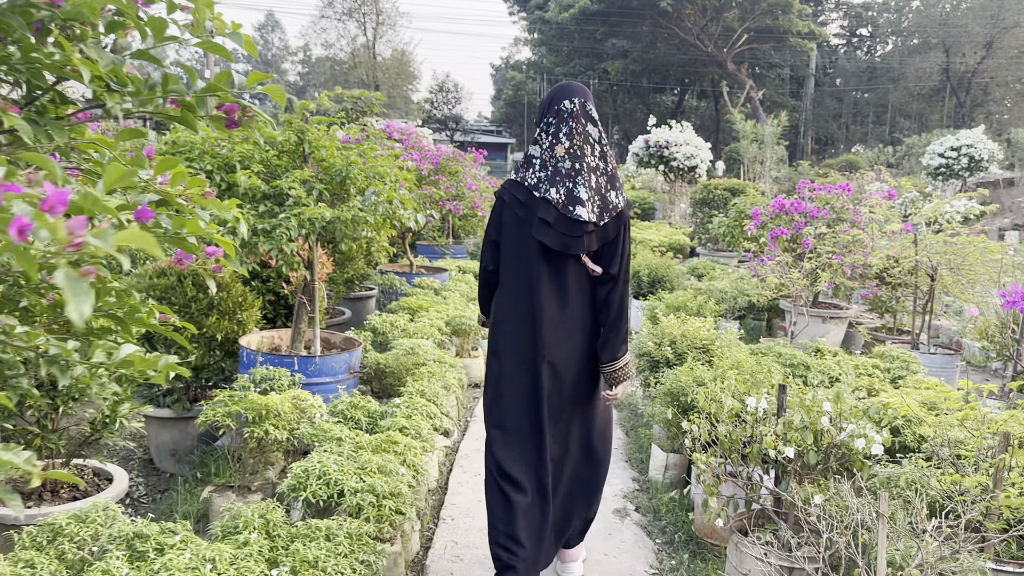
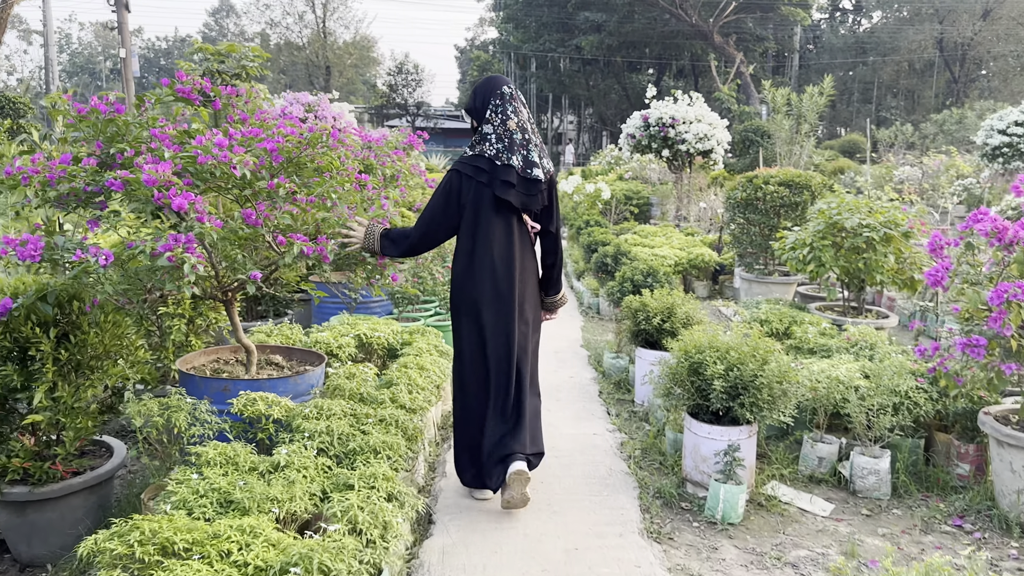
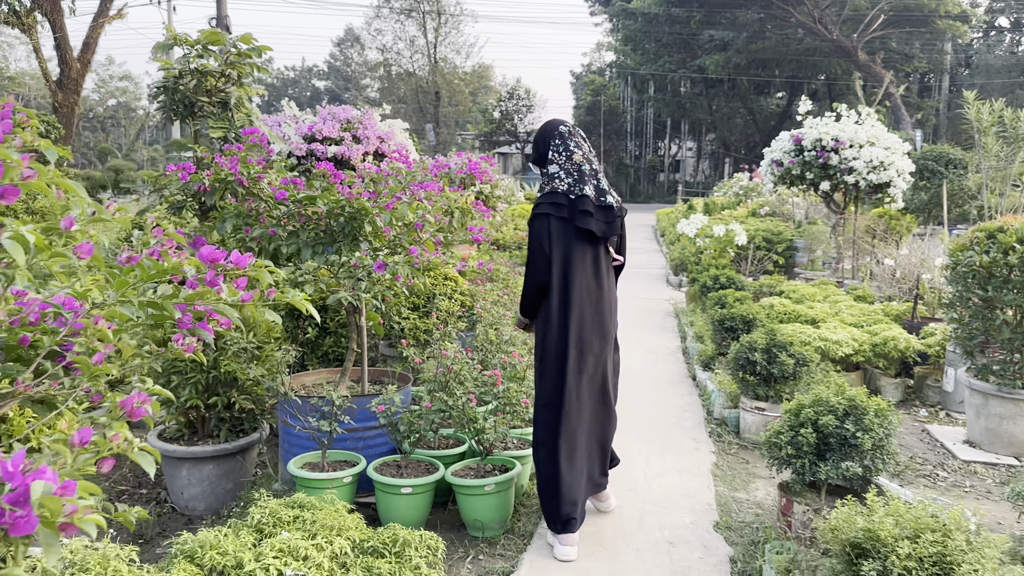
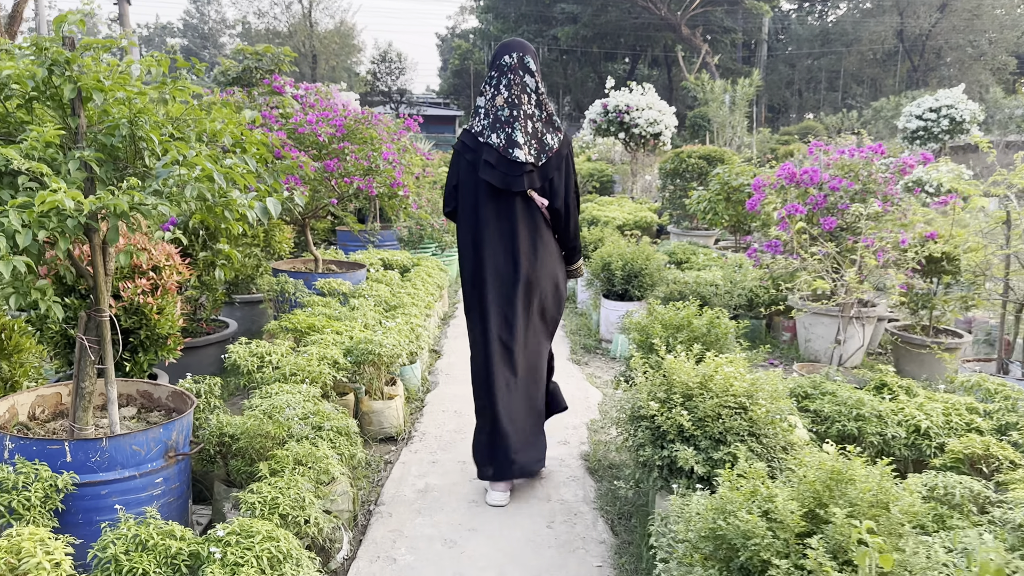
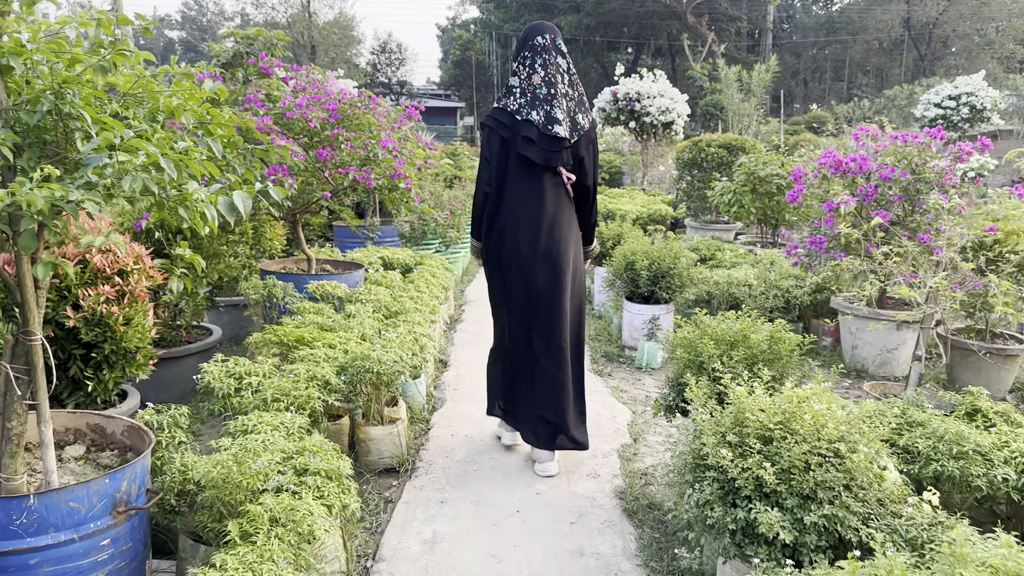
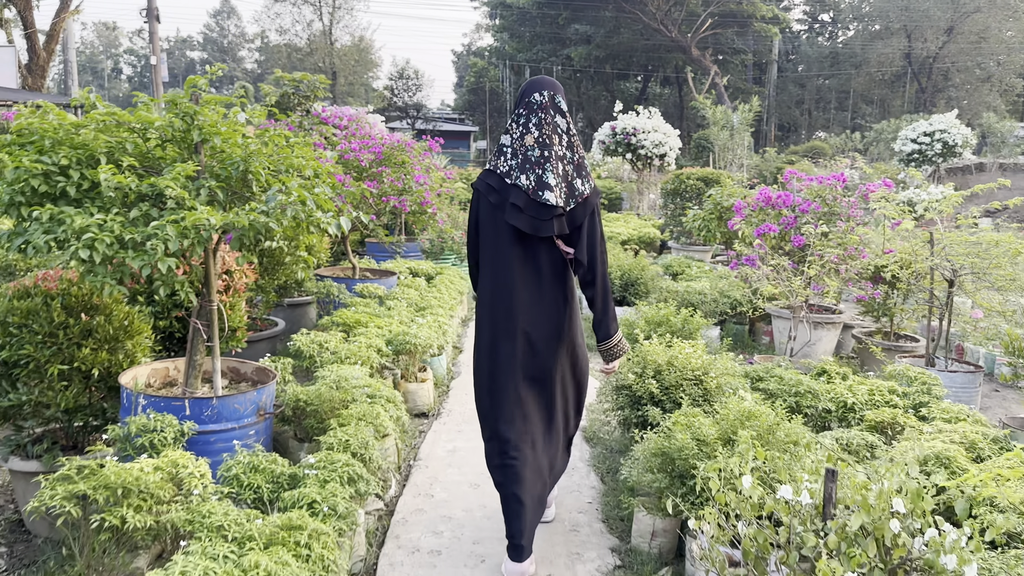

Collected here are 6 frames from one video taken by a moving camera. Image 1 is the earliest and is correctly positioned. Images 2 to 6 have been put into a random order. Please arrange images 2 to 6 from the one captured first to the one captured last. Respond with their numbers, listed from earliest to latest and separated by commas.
6, 4, 5, 2, 3
